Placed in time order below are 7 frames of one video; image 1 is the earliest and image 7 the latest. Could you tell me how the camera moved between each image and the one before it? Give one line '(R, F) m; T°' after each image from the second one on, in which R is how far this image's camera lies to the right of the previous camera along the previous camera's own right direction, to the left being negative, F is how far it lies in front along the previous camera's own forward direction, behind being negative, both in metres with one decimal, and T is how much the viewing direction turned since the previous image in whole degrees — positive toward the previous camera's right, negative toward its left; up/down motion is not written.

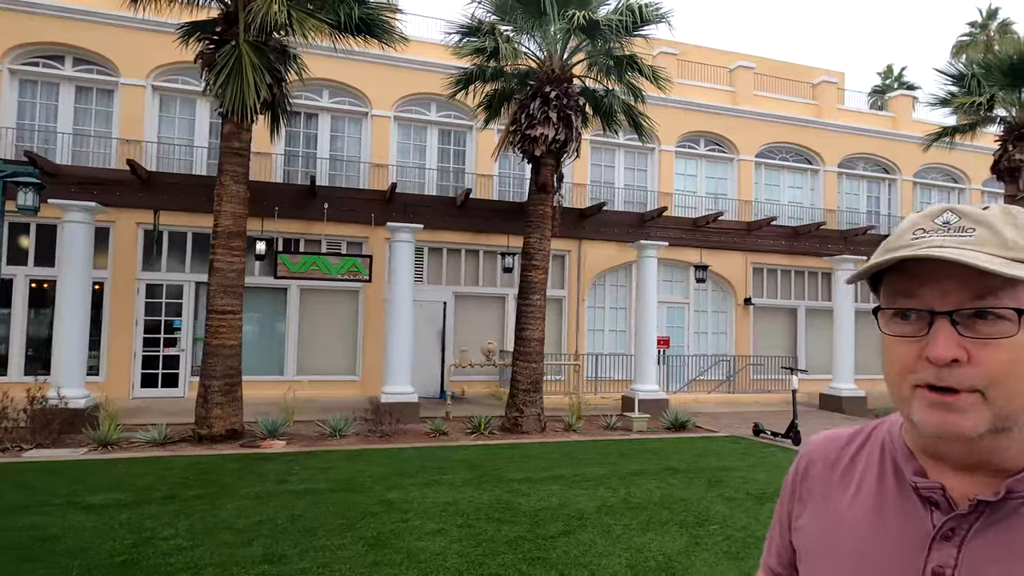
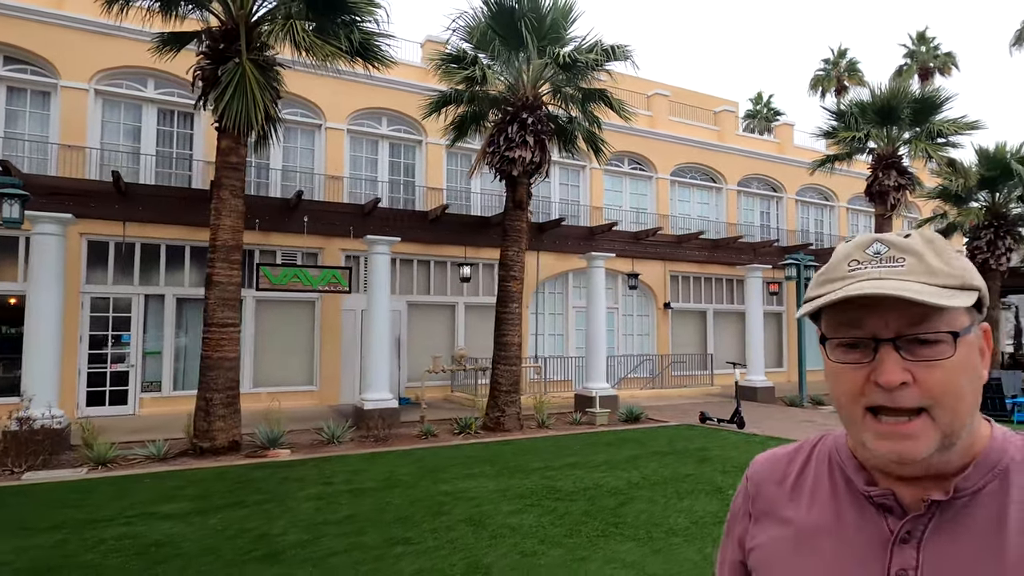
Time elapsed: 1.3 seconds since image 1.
(-1.8, -0.7) m; +11°
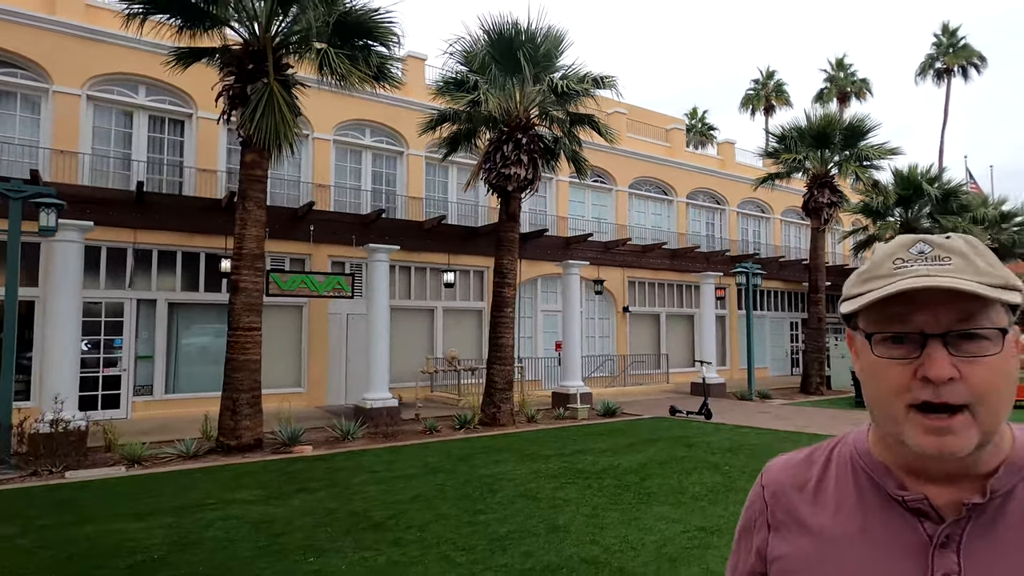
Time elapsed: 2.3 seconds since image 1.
(-1.2, -0.9) m; +6°
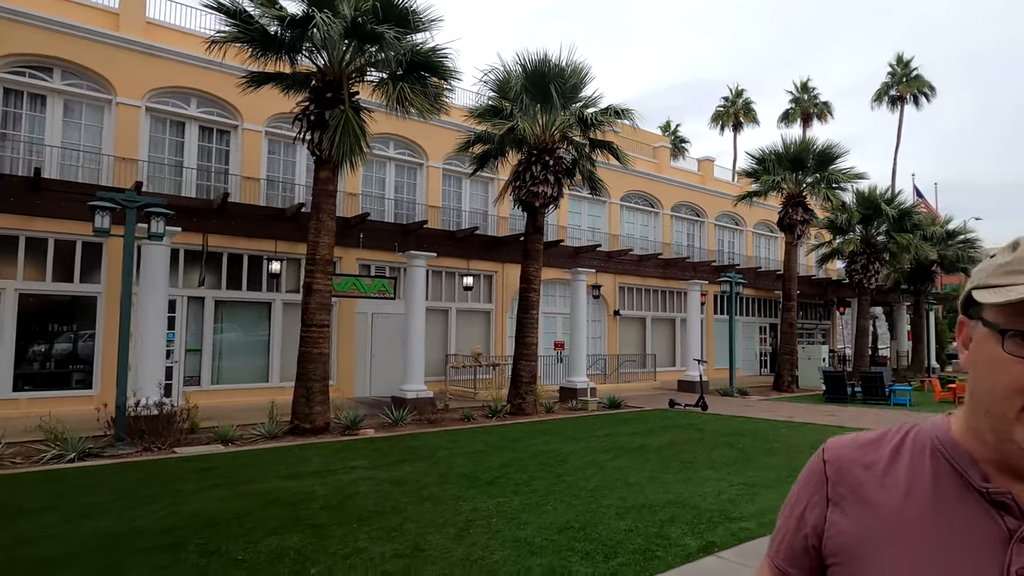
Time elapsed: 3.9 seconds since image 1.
(-1.5, -1.5) m; +4°
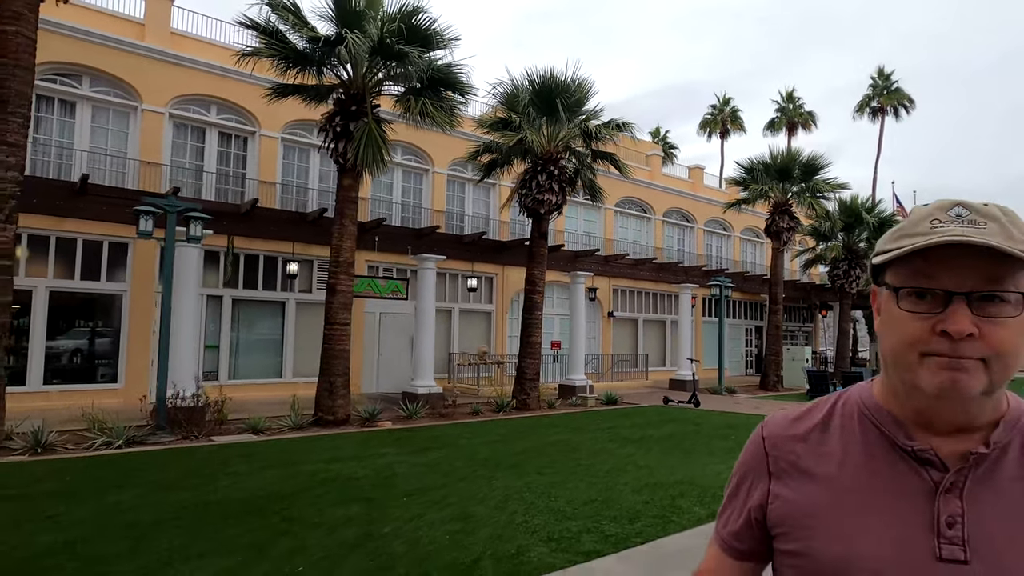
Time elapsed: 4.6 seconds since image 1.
(-0.5, -0.8) m; +1°
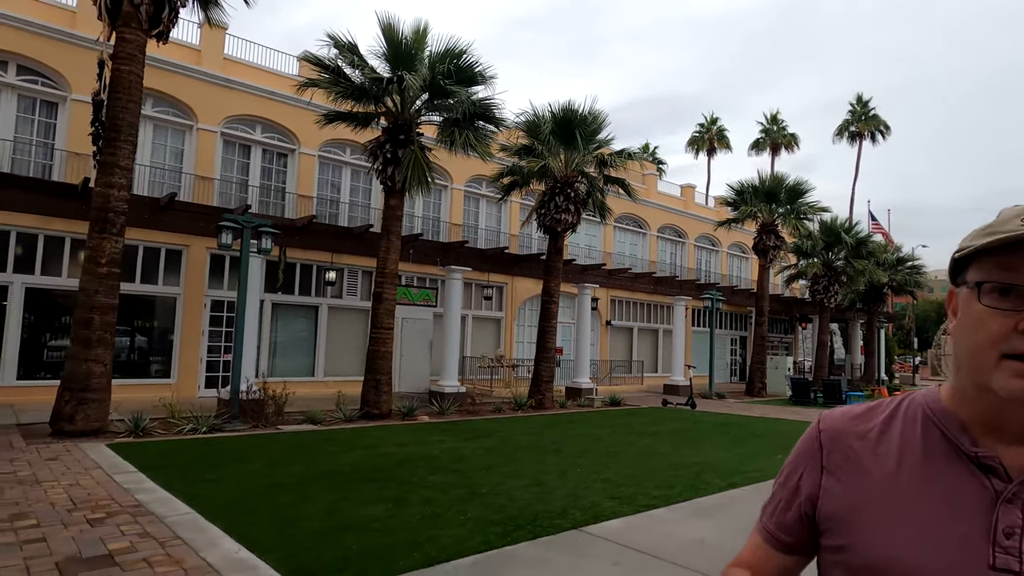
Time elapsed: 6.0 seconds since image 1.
(-1.0, -1.5) m; +2°
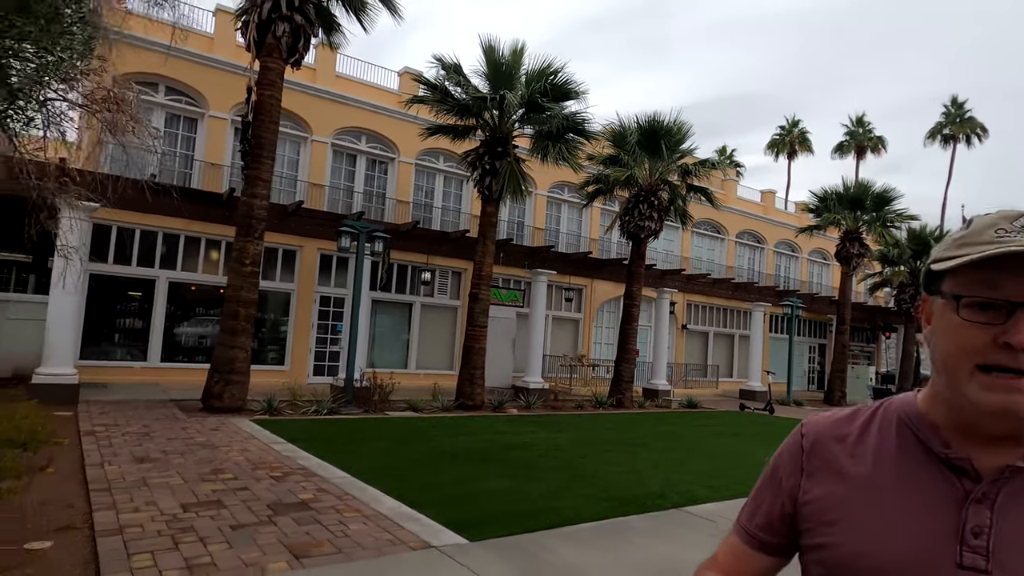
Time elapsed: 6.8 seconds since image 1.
(-0.5, -0.9) m; -6°
